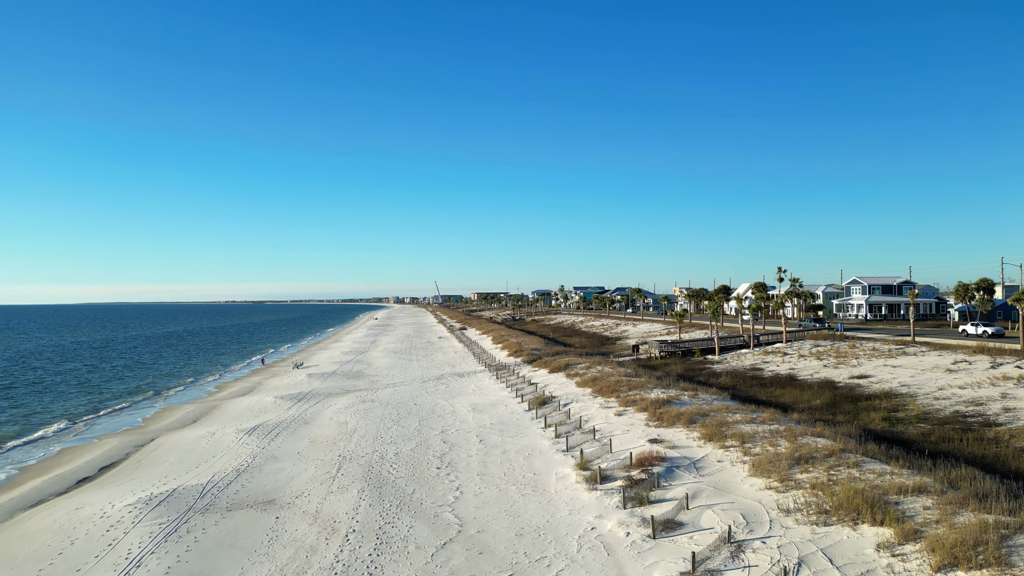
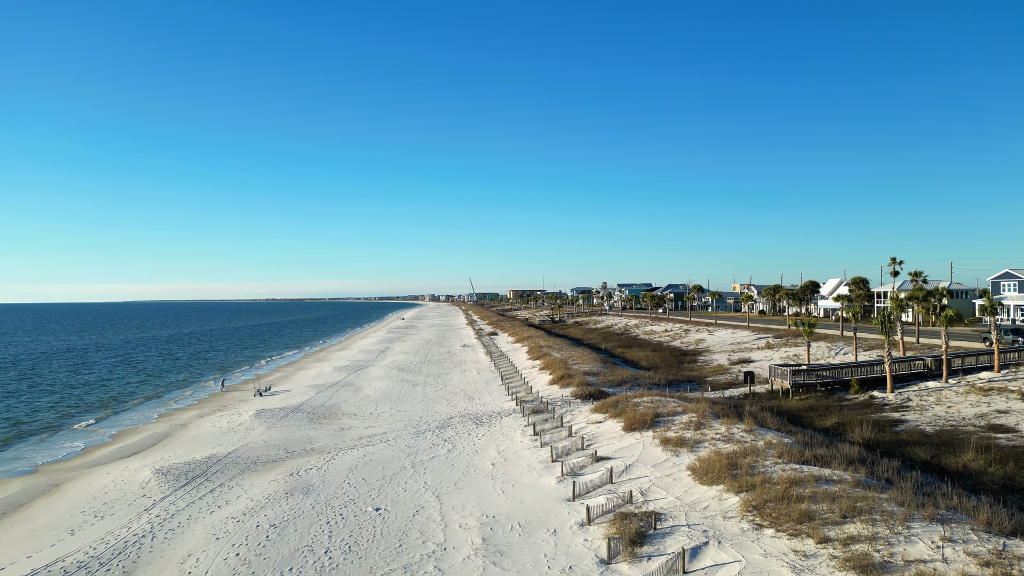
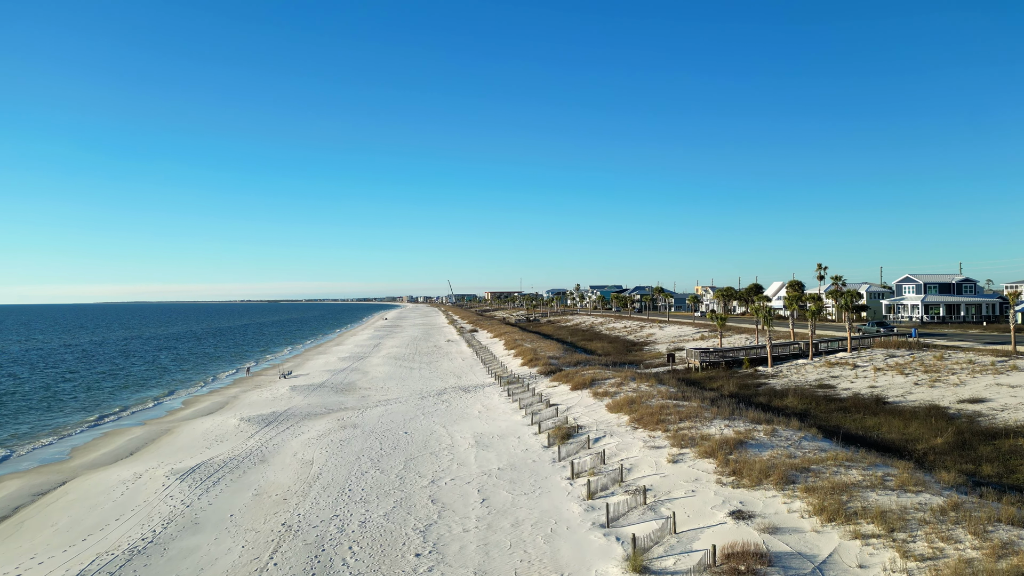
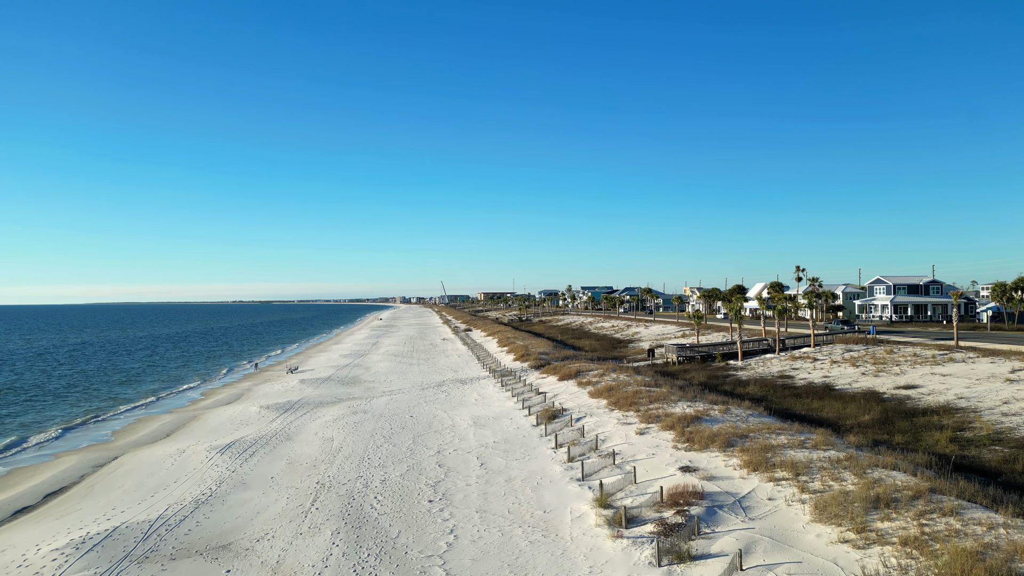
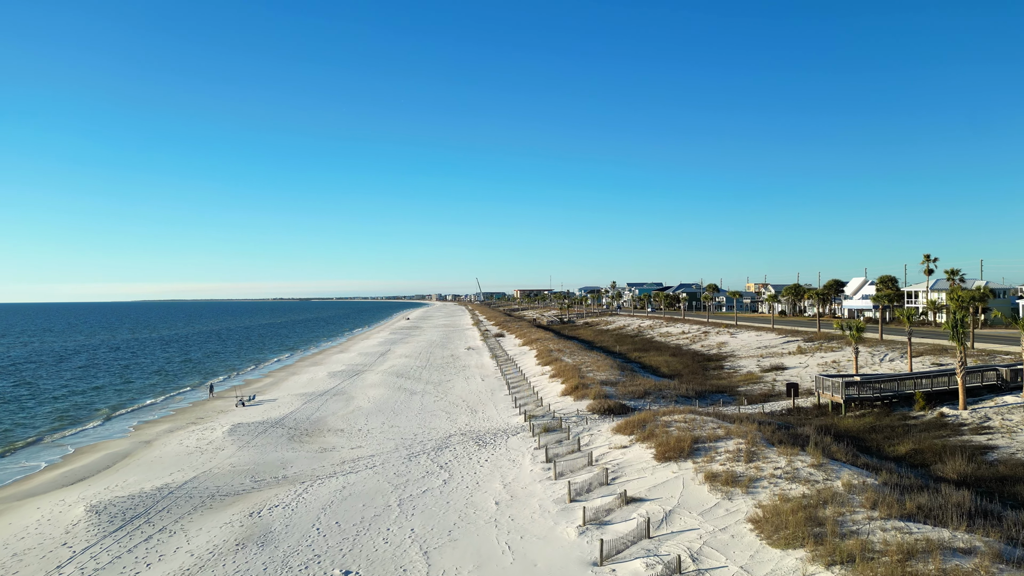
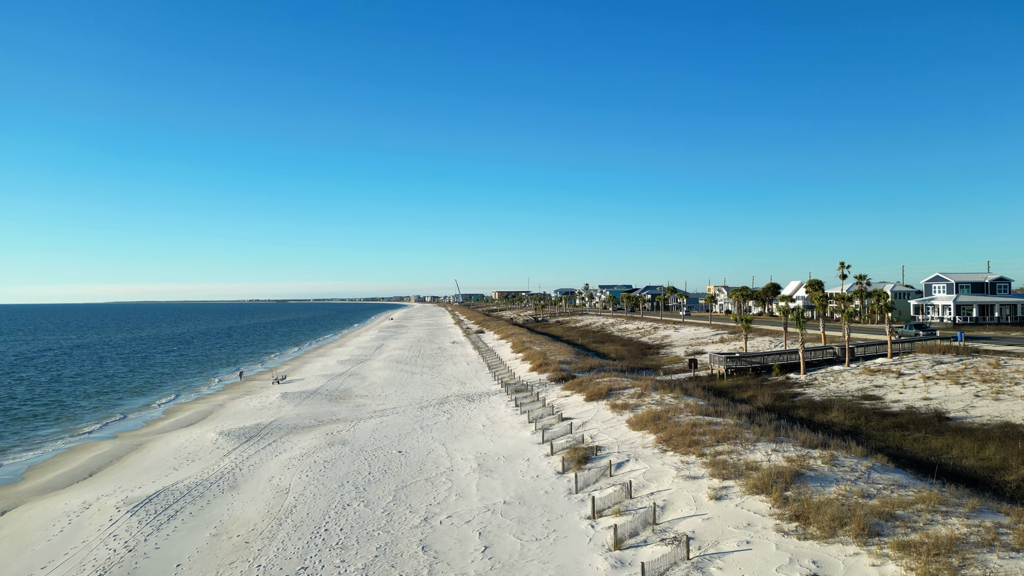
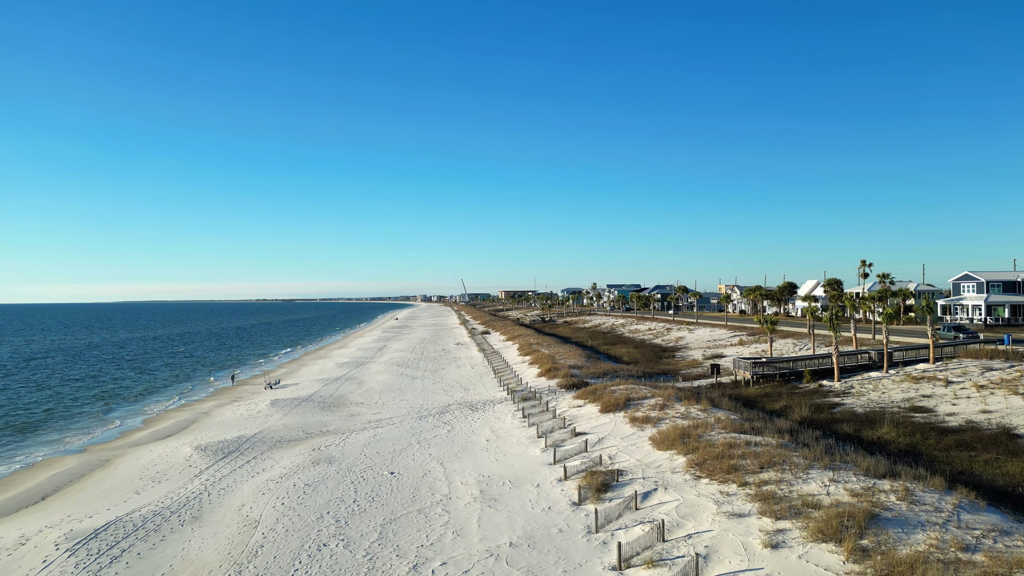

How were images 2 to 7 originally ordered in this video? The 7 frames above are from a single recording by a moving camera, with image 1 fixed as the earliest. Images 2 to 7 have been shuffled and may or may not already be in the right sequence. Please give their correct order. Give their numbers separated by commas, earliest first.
4, 3, 6, 7, 2, 5
